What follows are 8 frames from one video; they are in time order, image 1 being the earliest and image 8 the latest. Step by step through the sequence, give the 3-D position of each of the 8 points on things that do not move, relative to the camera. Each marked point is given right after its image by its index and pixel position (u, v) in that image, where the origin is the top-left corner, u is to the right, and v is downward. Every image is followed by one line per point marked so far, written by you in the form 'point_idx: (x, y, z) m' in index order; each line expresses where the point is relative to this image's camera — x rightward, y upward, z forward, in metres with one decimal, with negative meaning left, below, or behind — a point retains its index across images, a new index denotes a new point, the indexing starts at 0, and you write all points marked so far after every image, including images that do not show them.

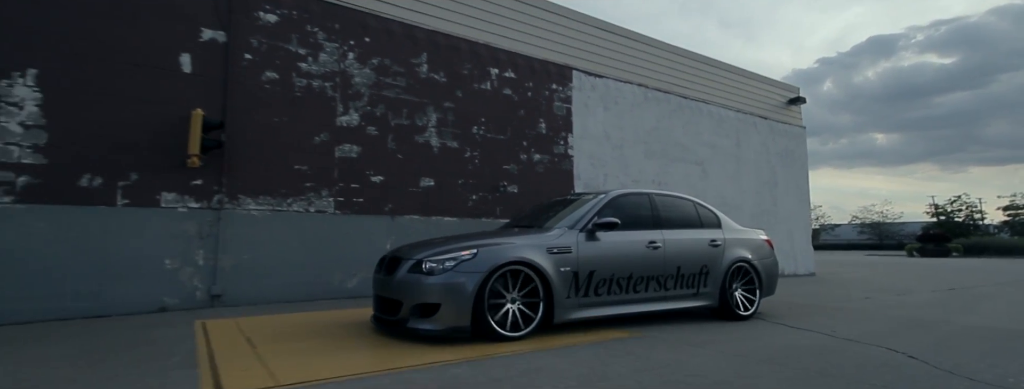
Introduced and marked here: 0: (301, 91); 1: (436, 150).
0: (-3.2, +1.6, +7.5) m
1: (-1.4, +0.8, +8.9) m
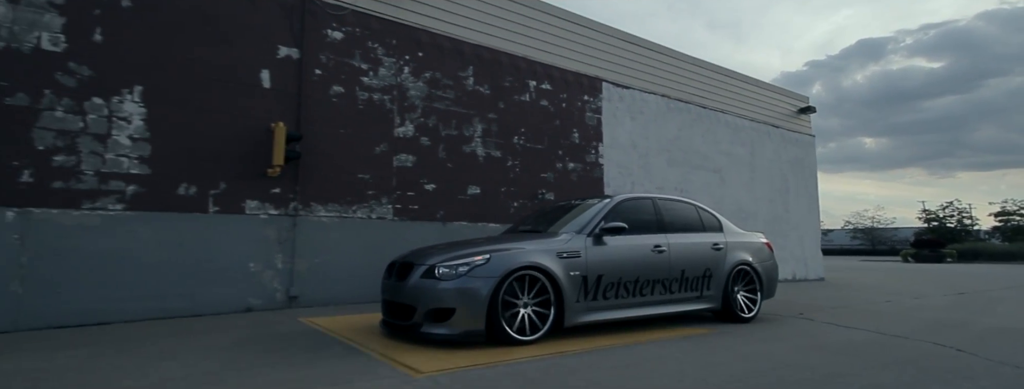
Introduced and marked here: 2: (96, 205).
0: (-2.4, +1.5, +8.0) m
1: (-0.6, +0.7, +9.4) m
2: (-4.9, -0.1, +5.8) m
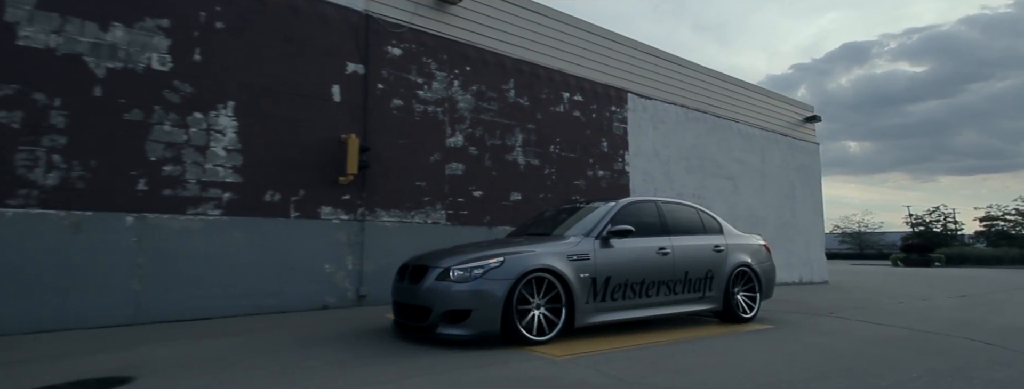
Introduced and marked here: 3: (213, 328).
0: (-1.6, +1.4, +8.5) m
1: (+0.2, +0.6, +10.0) m
2: (-4.1, -0.2, +6.3) m
3: (-3.6, -1.6, +6.0) m
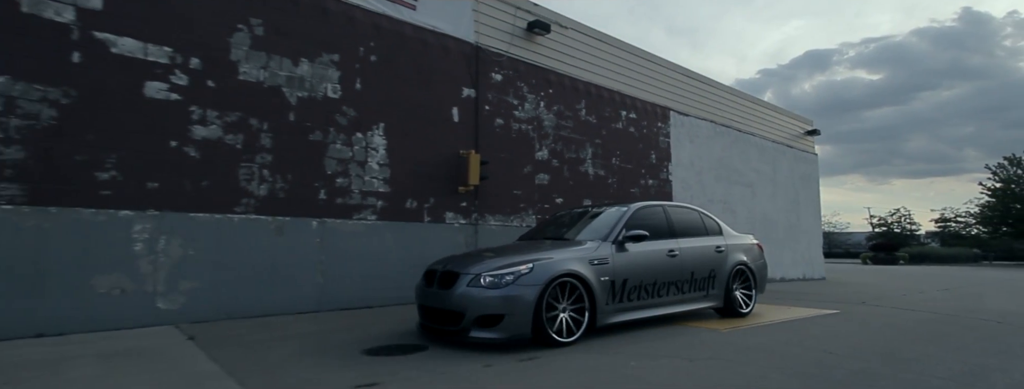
0: (+0.1, +1.2, +9.8) m
1: (+1.8, +0.4, +11.3) m
2: (-2.3, -0.3, +7.5) m
3: (-1.9, -1.8, +7.2) m
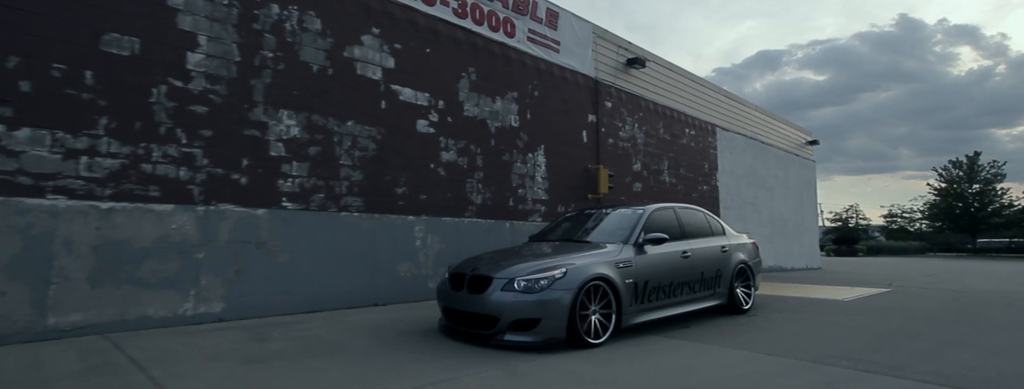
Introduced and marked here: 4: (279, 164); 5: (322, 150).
0: (+2.6, +1.1, +12.1) m
1: (+4.3, +0.3, +13.7) m
2: (+0.4, -0.5, +9.7) m
3: (+0.8, -1.9, +9.4) m
4: (-2.9, +0.4, +5.9) m
5: (-2.6, +0.6, +6.2) m
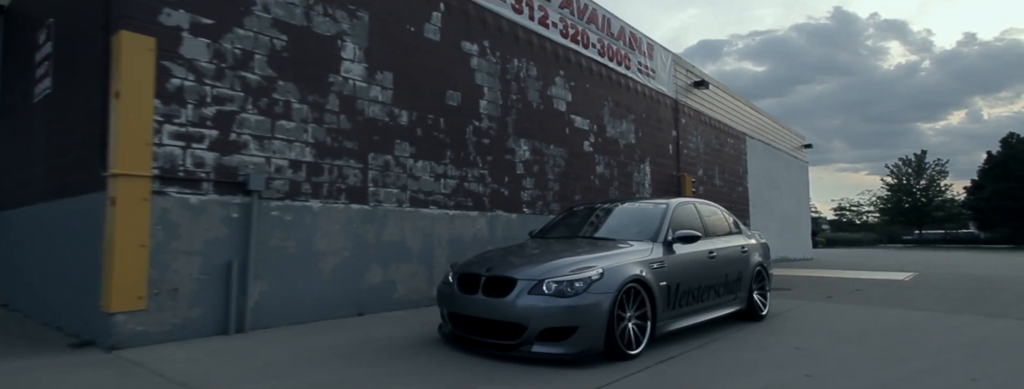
0: (+5.3, +1.0, +14.5) m
1: (+6.8, +0.2, +16.2) m
2: (+3.2, -0.6, +12.0) m
3: (+3.6, -2.0, +11.8) m
4: (+0.2, +0.2, +8.0) m
5: (+0.5, +0.5, +8.4) m
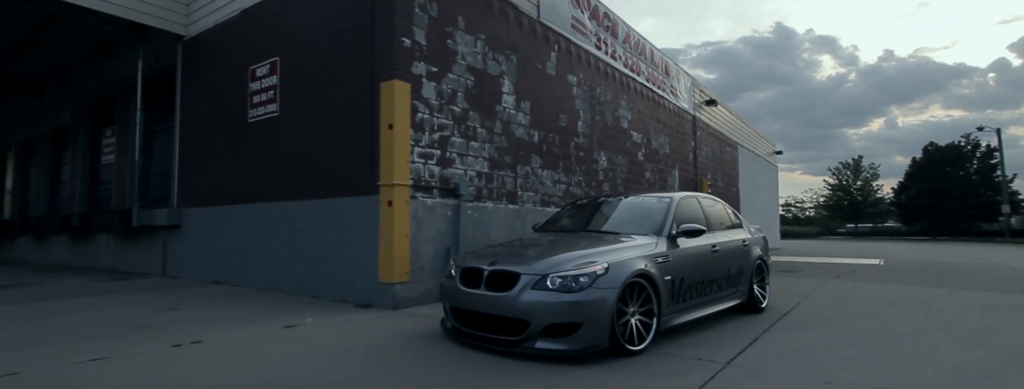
0: (+6.3, +1.0, +16.7) m
1: (+7.7, +0.2, +18.5) m
2: (+4.4, -0.6, +14.0) m
3: (+4.8, -2.1, +13.8) m
4: (+1.7, +0.2, +9.8) m
5: (+2.0, +0.4, +10.2) m
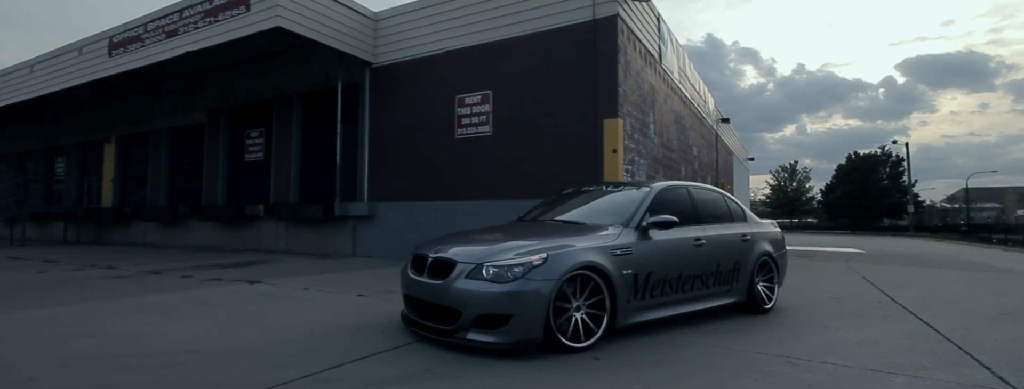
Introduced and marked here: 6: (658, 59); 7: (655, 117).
0: (+7.7, +1.0, +20.0) m
1: (+8.8, +0.2, +22.0) m
2: (+6.1, -0.6, +17.2) m
3: (+6.6, -2.1, +17.1) m
4: (+4.1, +0.2, +12.6) m
5: (+4.3, +0.4, +13.0) m
6: (+3.1, +2.8, +10.5) m
7: (+2.8, +1.6, +10.0) m
